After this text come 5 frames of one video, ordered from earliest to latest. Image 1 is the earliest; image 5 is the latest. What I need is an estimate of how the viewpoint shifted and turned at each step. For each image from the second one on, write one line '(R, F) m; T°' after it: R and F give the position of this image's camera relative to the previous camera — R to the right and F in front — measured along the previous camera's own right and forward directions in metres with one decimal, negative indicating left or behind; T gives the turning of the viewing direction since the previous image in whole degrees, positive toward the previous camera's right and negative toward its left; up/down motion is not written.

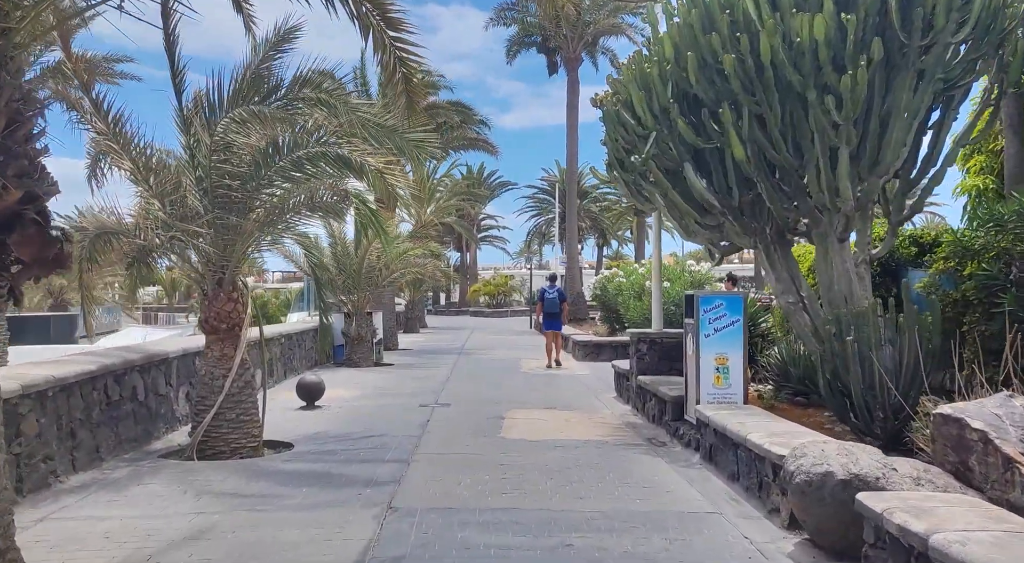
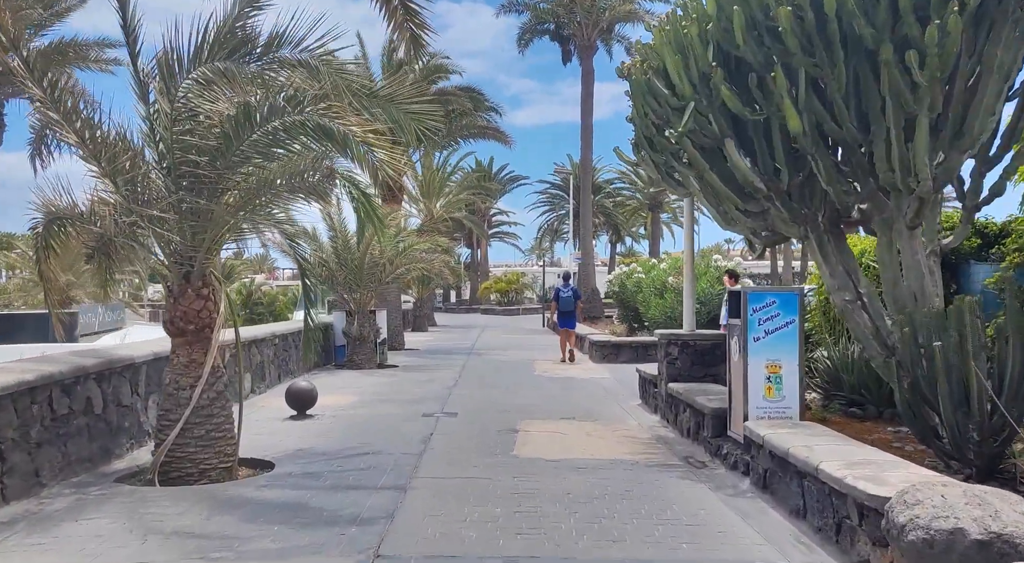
(0.0, +1.1) m; -1°
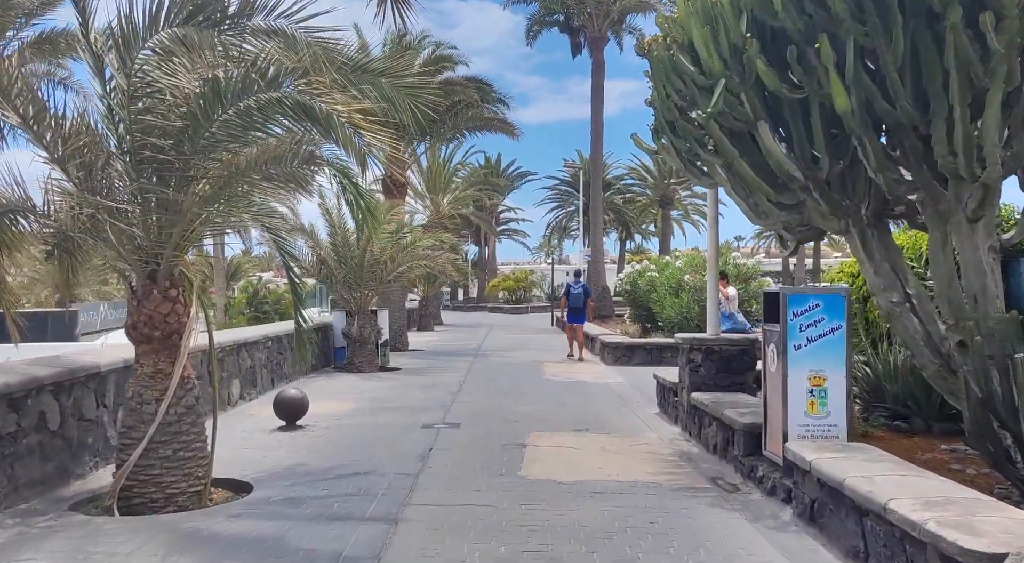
(0.0, +0.8) m; -1°
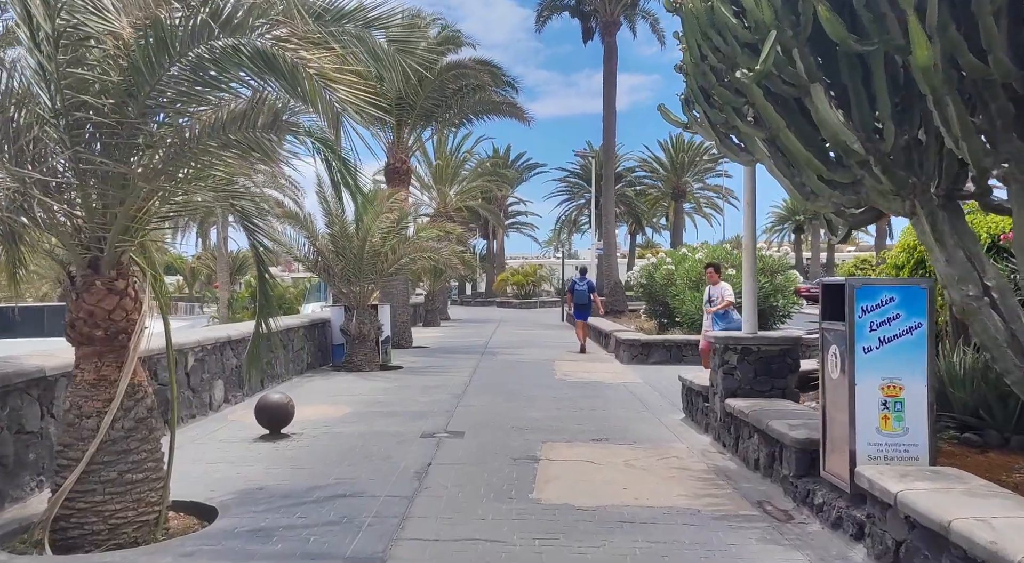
(0.0, +0.9) m; -1°
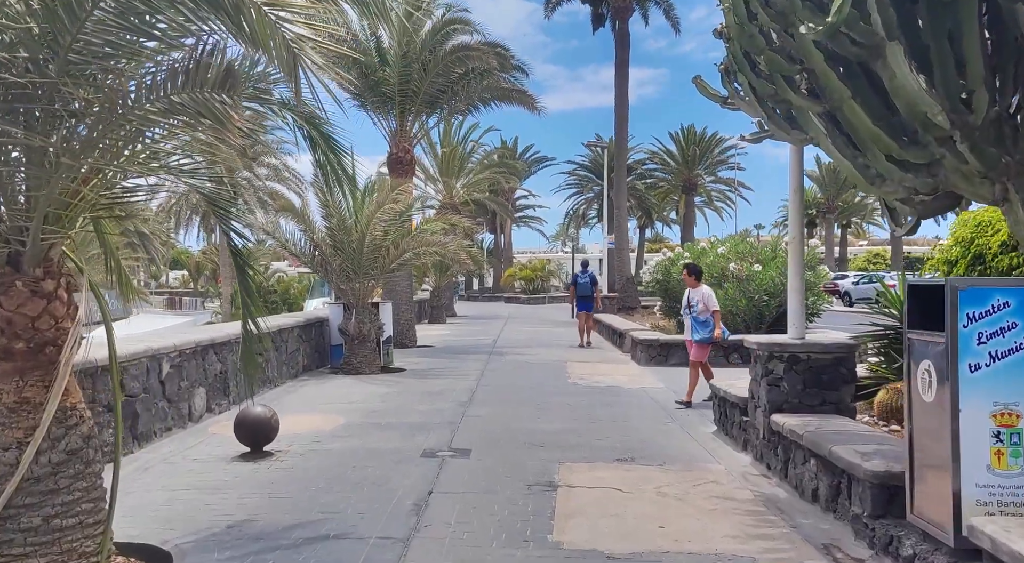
(0.0, +0.9) m; -1°
